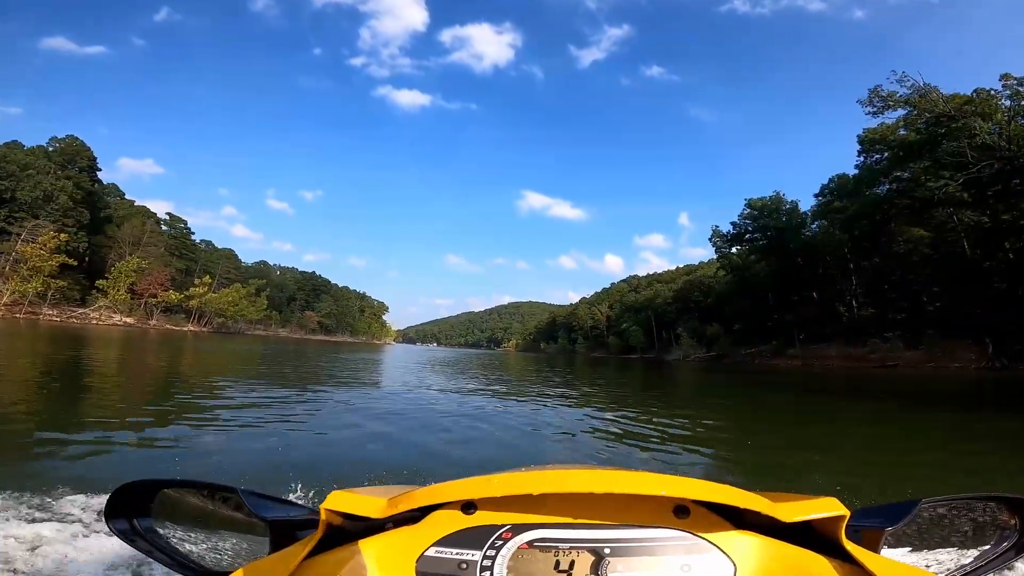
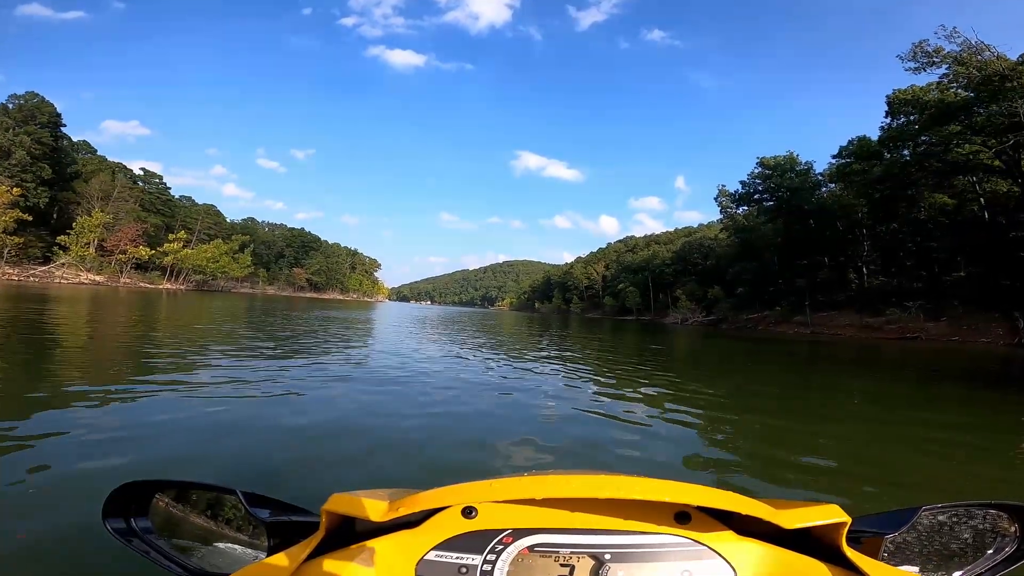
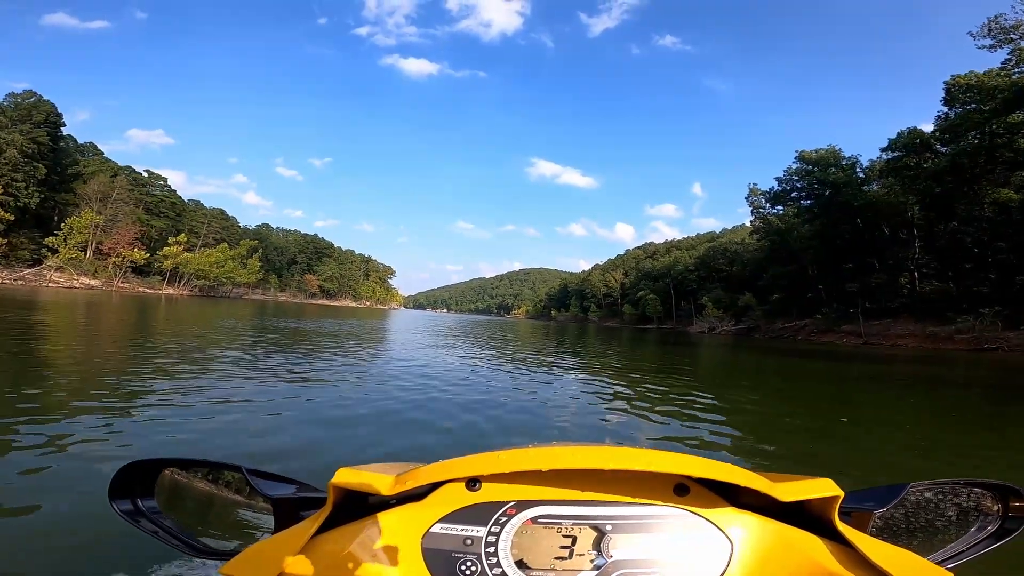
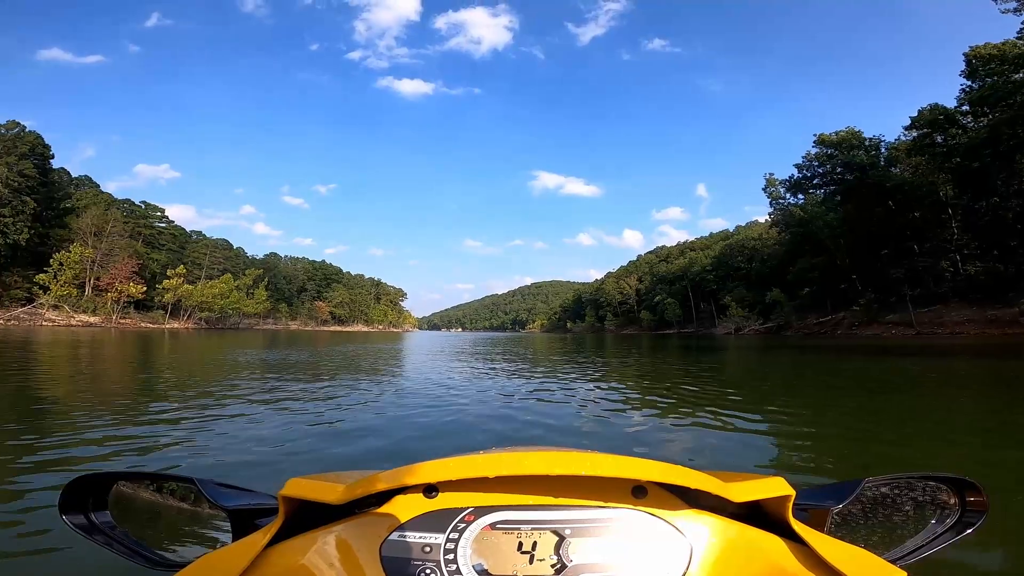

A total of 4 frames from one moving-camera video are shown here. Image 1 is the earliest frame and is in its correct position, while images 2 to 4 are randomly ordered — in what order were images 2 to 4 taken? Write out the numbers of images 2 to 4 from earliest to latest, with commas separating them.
2, 3, 4
